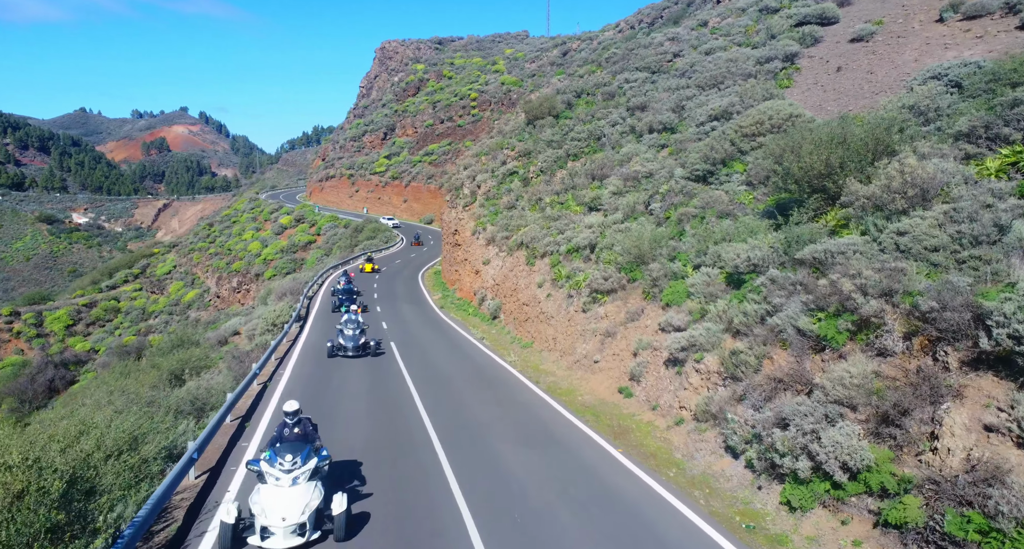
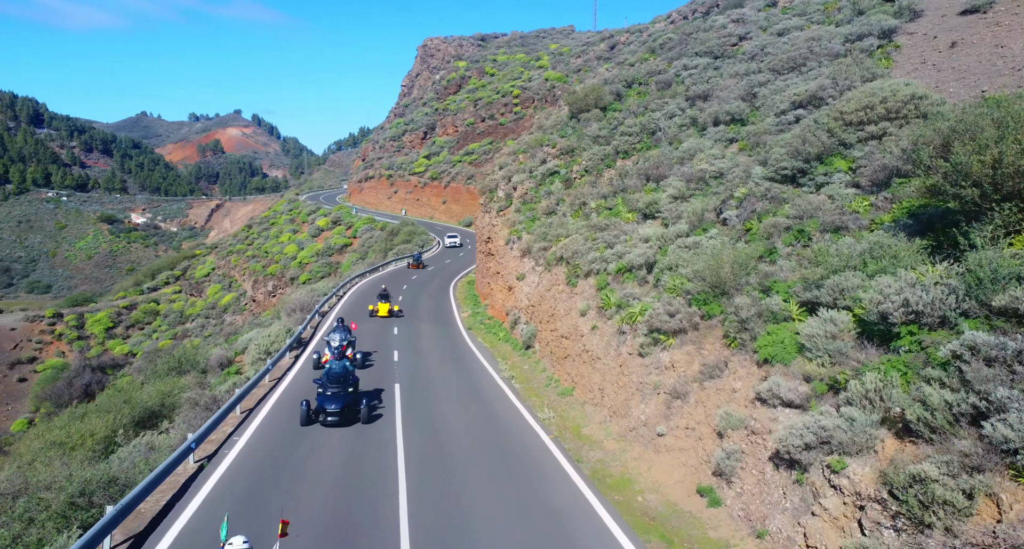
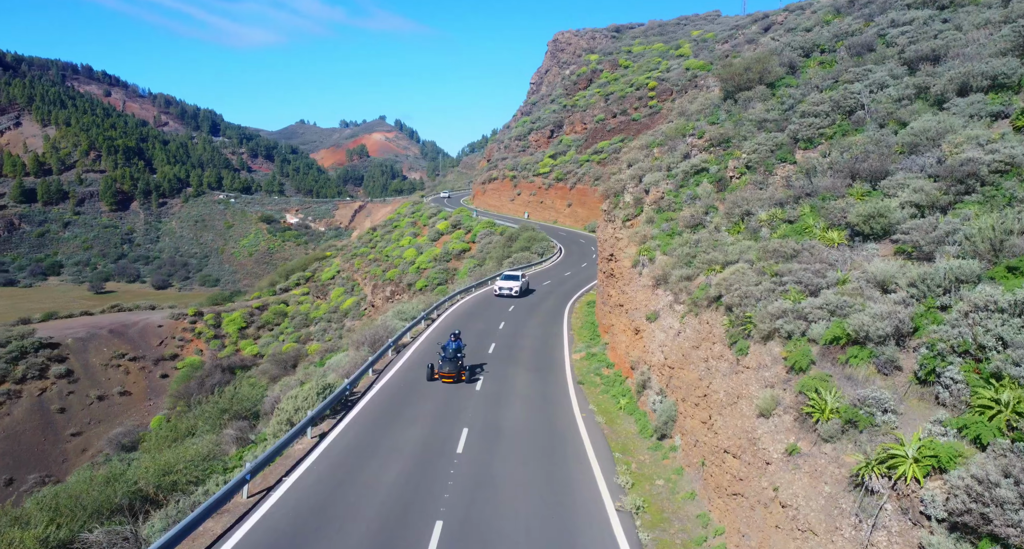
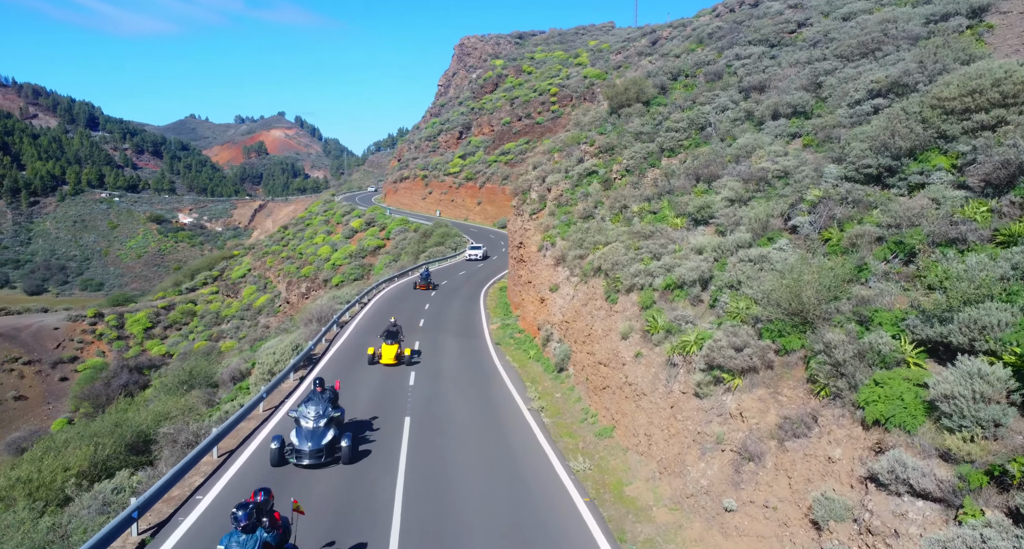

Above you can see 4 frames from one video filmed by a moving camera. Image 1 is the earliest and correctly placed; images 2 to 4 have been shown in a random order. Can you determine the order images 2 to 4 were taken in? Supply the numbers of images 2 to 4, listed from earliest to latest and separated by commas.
2, 4, 3
